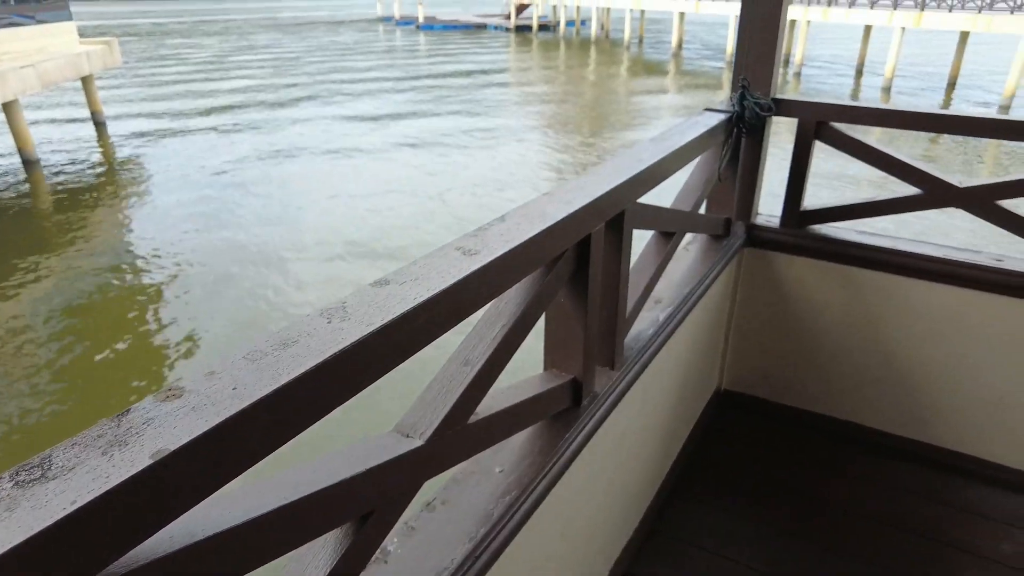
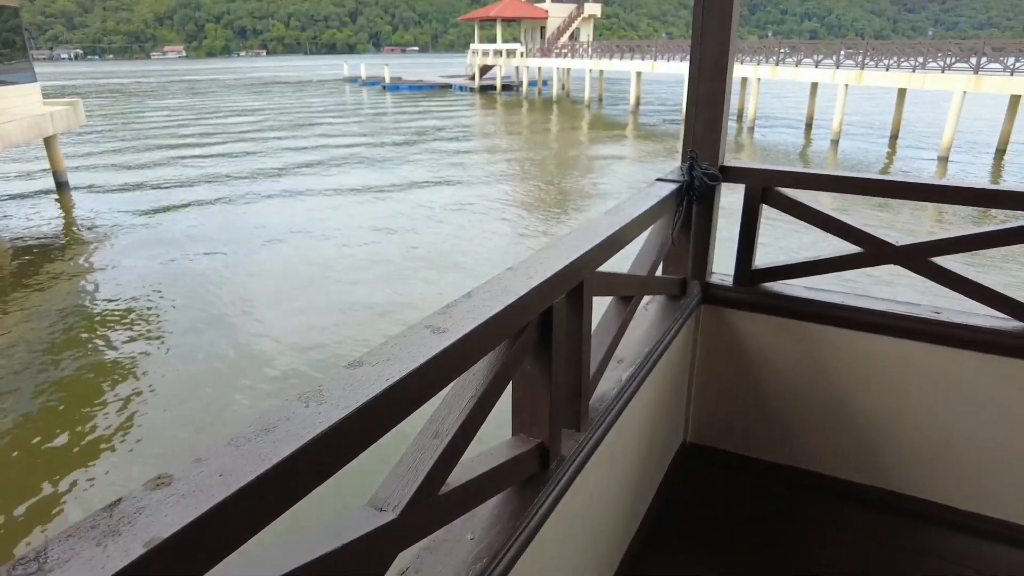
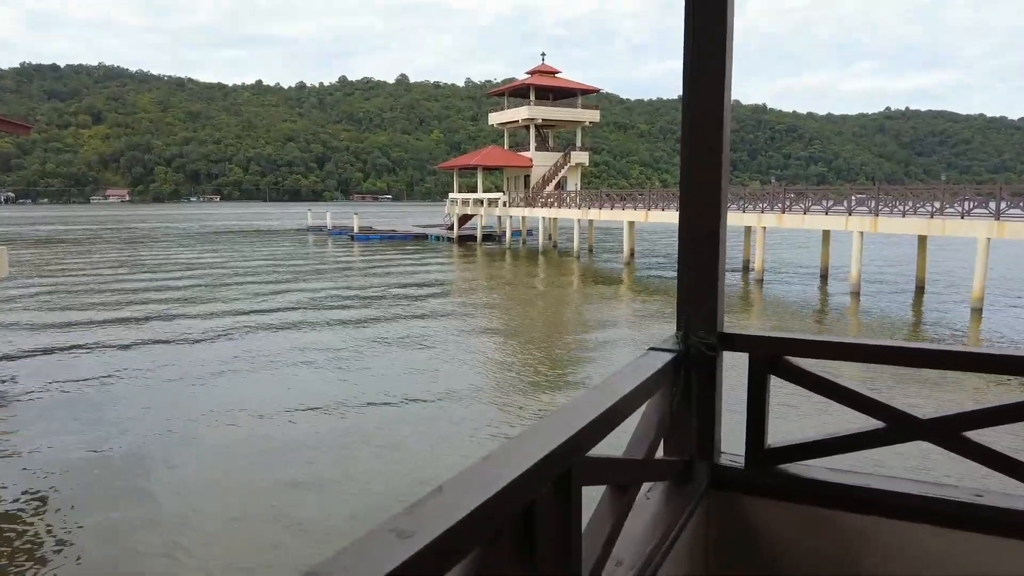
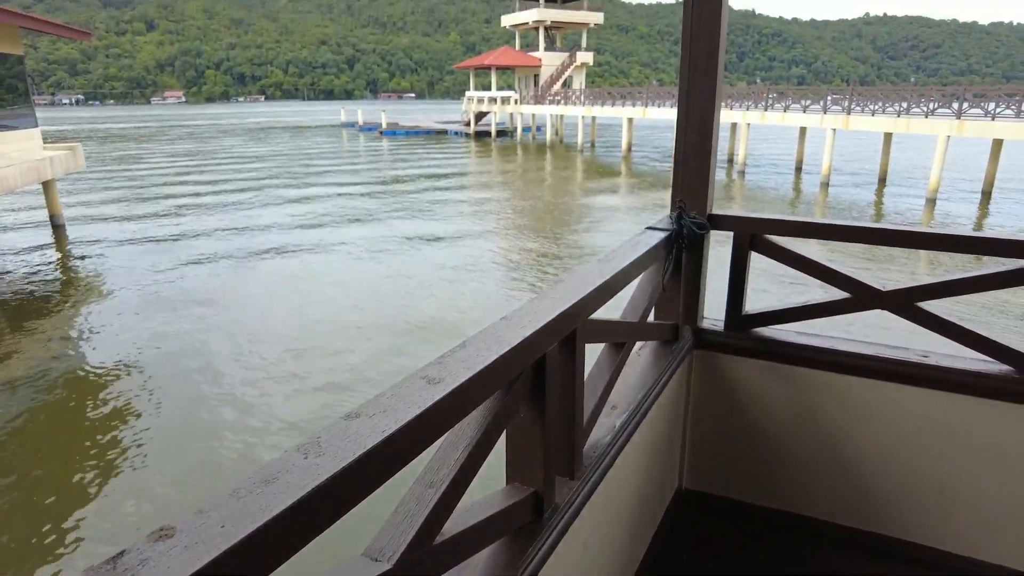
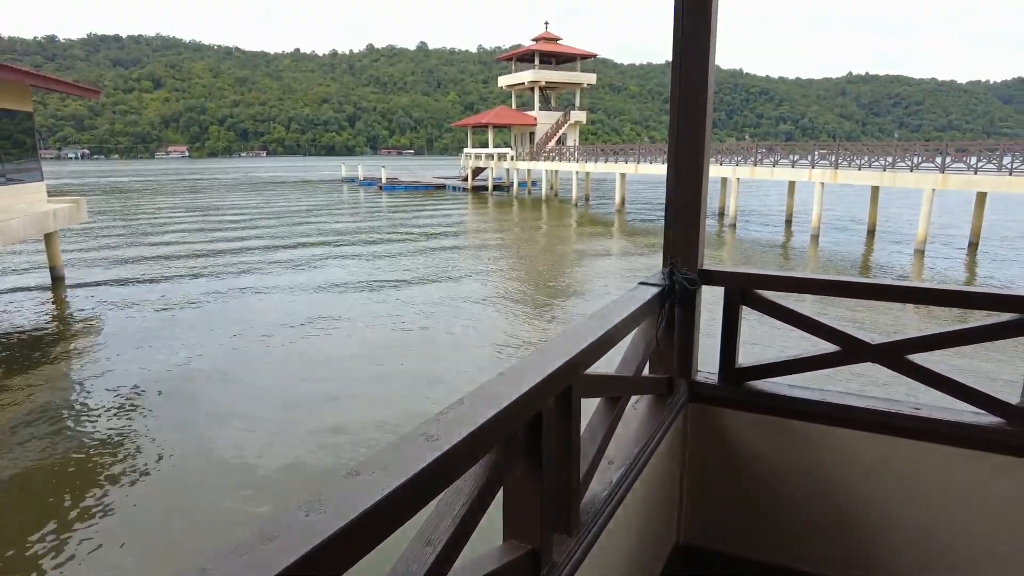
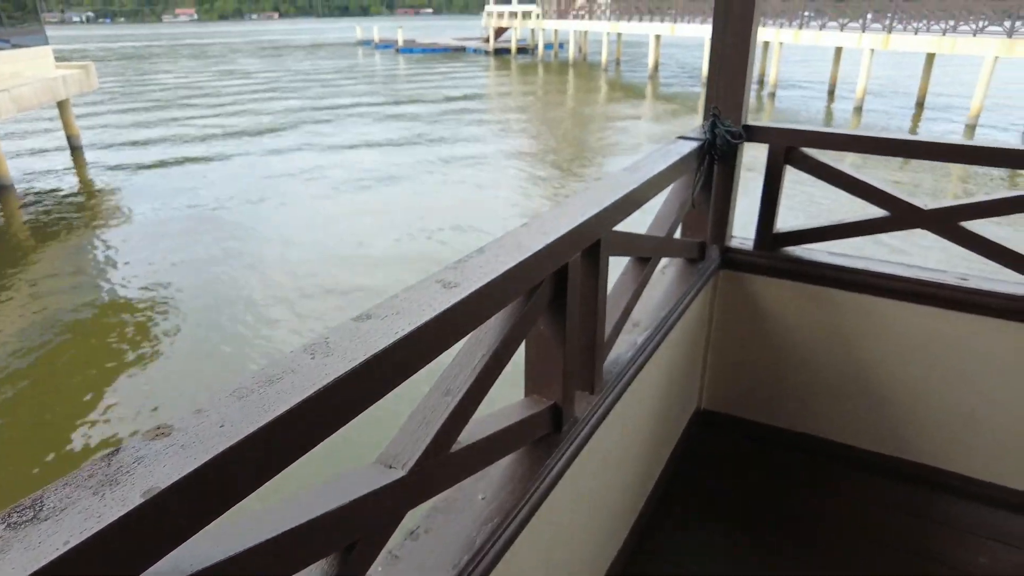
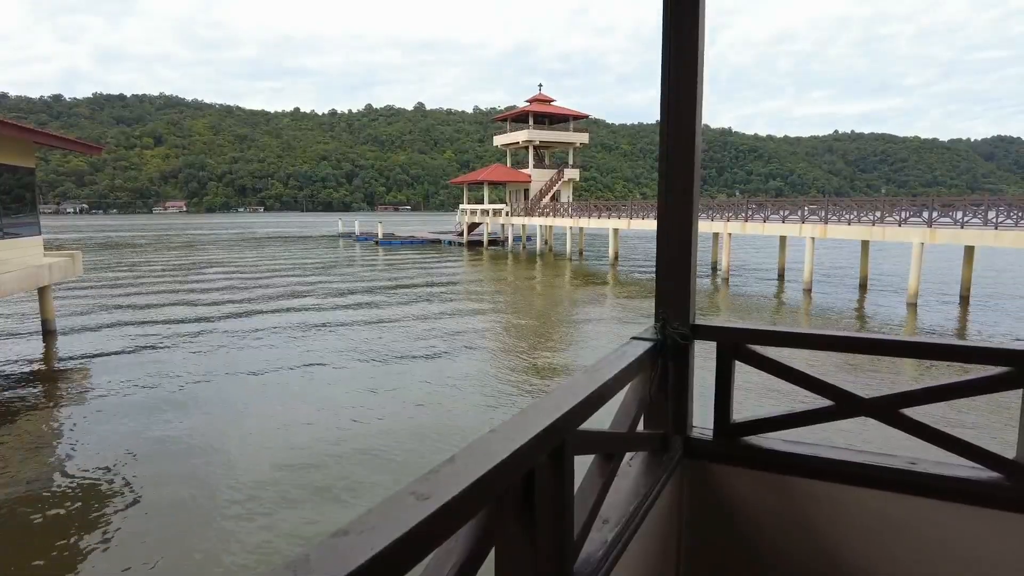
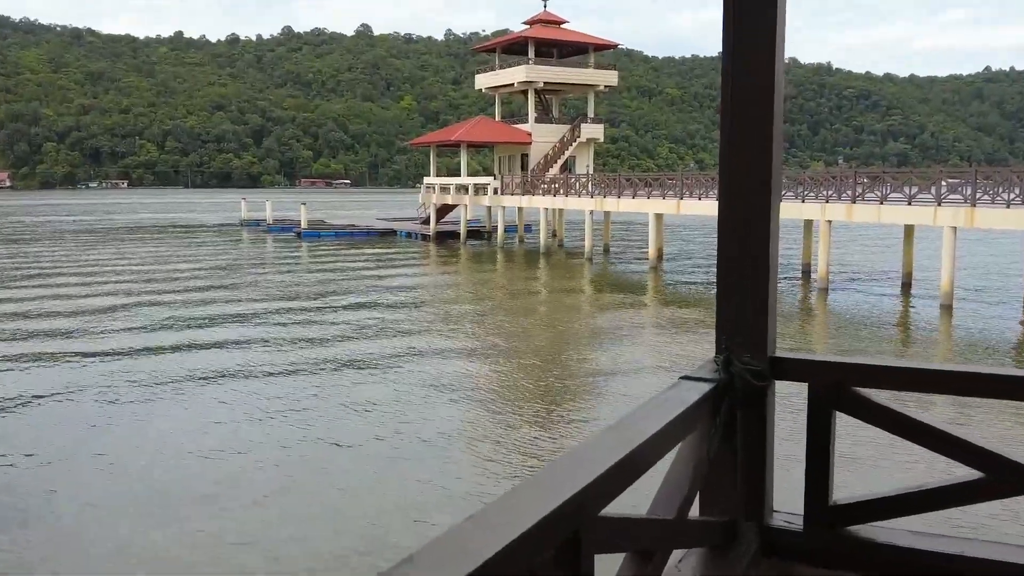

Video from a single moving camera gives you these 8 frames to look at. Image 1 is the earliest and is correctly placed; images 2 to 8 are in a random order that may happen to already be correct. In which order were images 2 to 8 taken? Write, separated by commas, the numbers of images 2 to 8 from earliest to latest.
6, 2, 4, 5, 7, 3, 8
